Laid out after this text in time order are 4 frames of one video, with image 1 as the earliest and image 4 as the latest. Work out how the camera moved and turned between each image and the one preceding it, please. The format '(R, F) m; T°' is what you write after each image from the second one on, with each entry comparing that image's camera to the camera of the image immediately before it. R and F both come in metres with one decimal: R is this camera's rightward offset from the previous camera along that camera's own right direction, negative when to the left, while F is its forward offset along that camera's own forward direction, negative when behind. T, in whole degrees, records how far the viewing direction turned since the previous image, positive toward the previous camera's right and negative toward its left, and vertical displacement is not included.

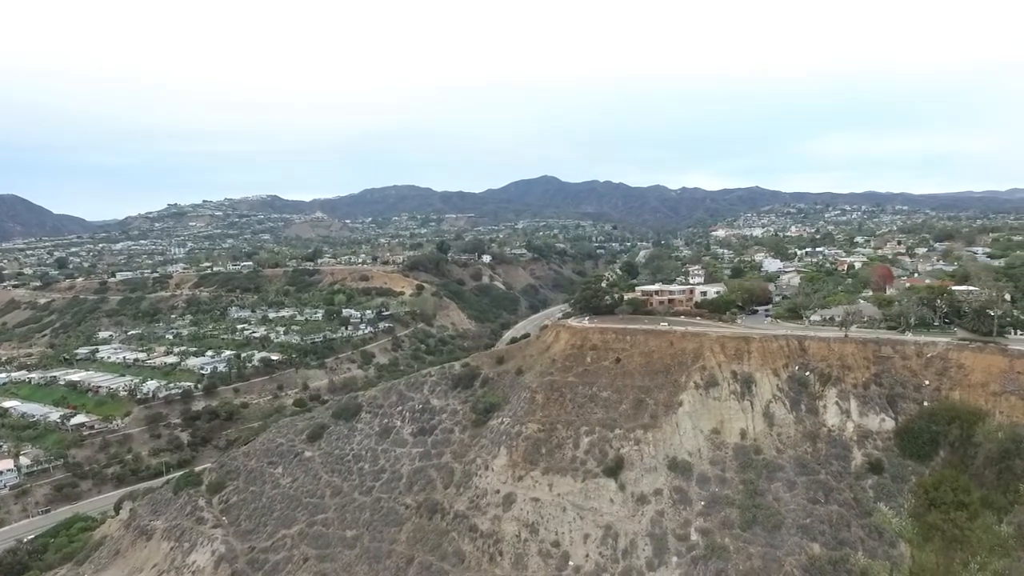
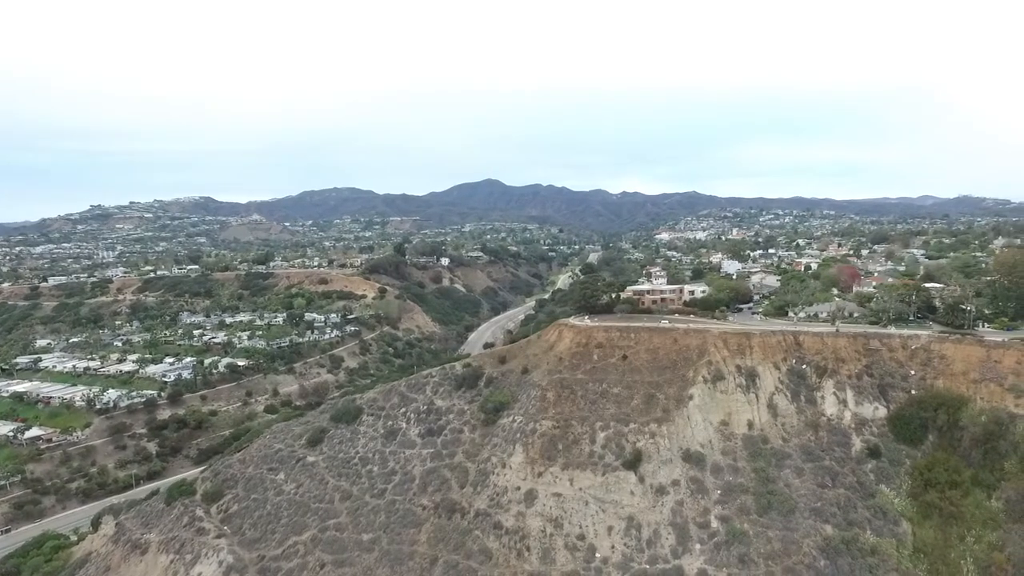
(-4.2, -0.3) m; +6°
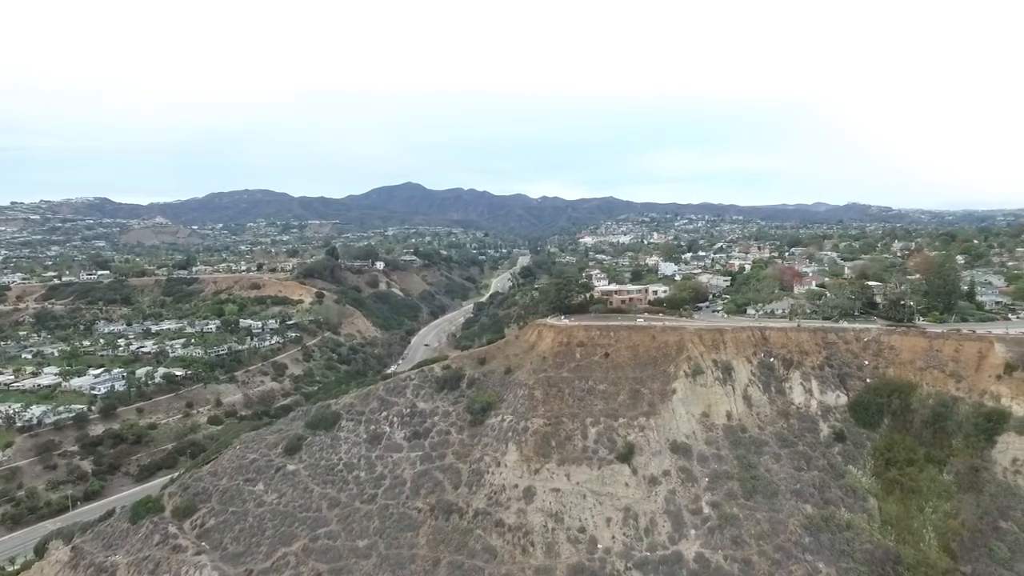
(-4.3, -0.2) m; +8°
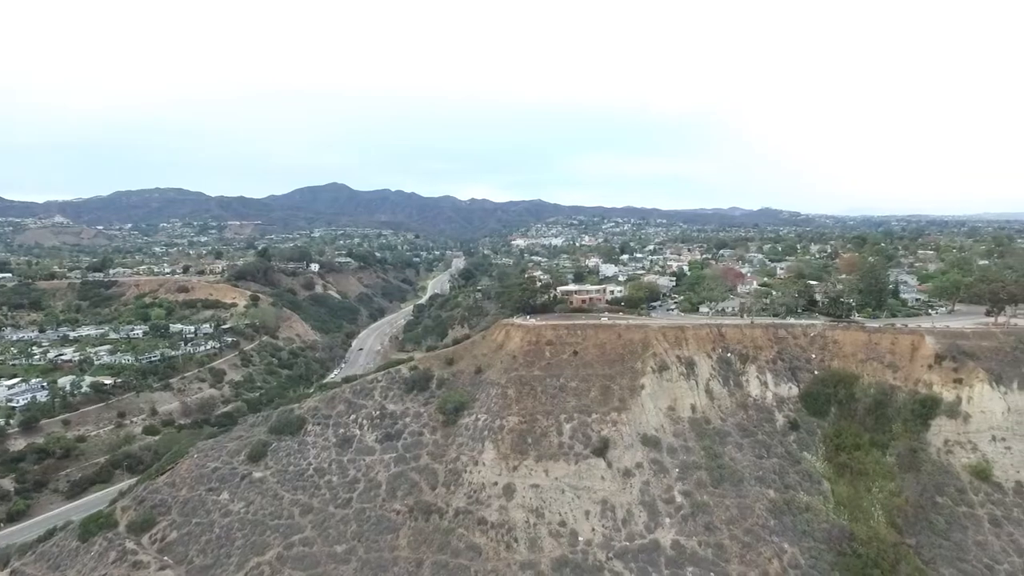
(-2.9, -0.2) m; +7°
